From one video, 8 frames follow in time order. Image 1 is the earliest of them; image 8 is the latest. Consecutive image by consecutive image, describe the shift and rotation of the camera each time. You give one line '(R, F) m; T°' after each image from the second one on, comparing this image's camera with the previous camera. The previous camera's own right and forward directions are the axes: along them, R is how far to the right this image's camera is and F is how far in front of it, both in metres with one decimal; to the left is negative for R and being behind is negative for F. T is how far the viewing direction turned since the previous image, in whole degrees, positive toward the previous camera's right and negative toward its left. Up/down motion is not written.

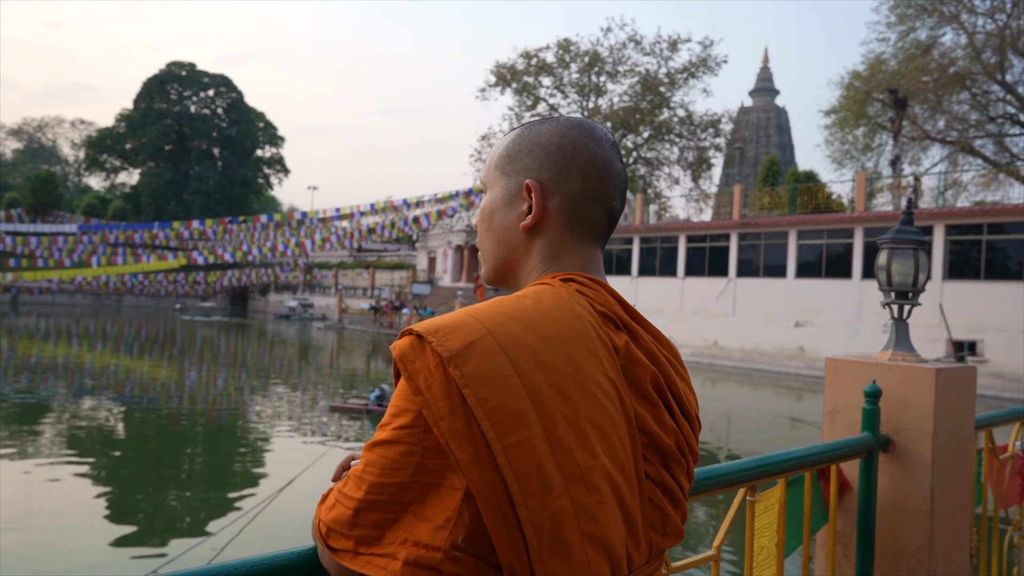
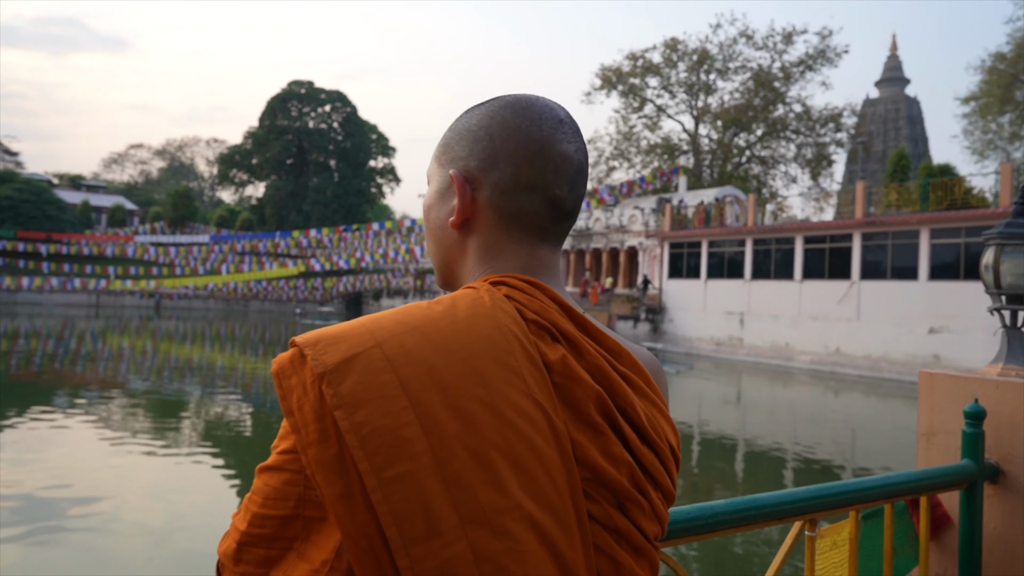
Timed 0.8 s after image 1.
(+0.2, +0.1) m; -9°
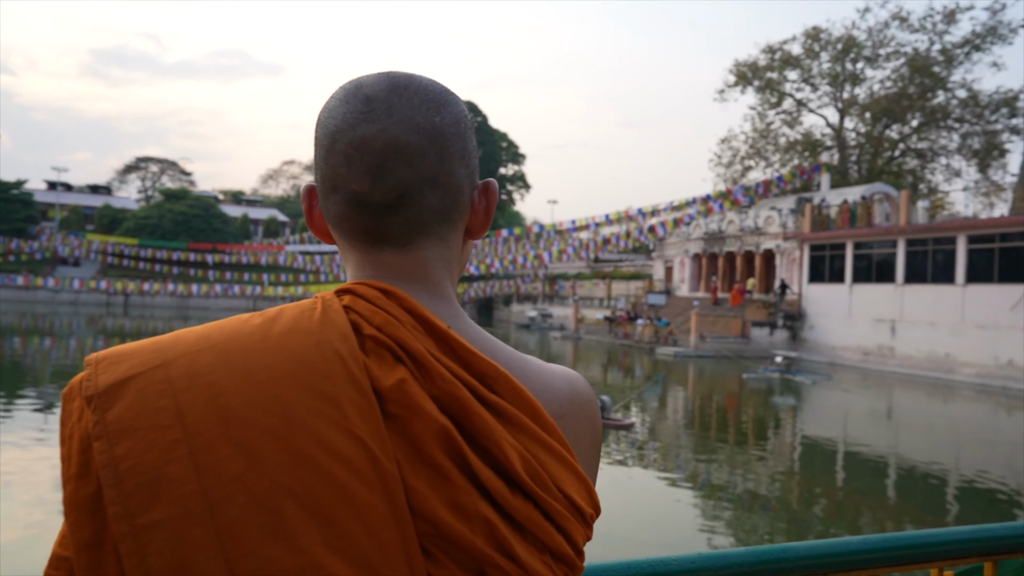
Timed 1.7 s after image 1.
(+0.2, +0.1) m; -11°
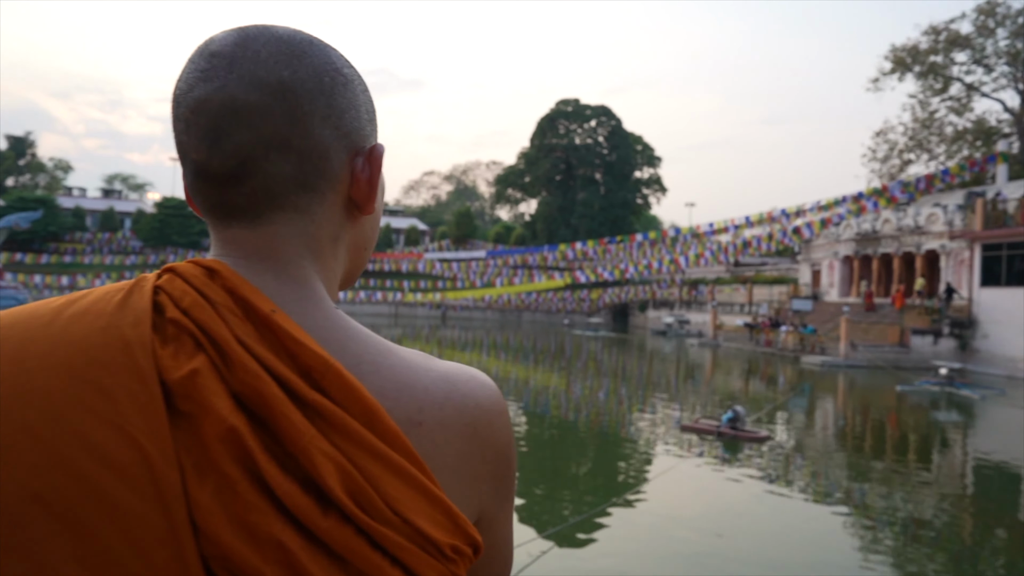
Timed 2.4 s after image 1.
(+0.2, +0.1) m; -11°
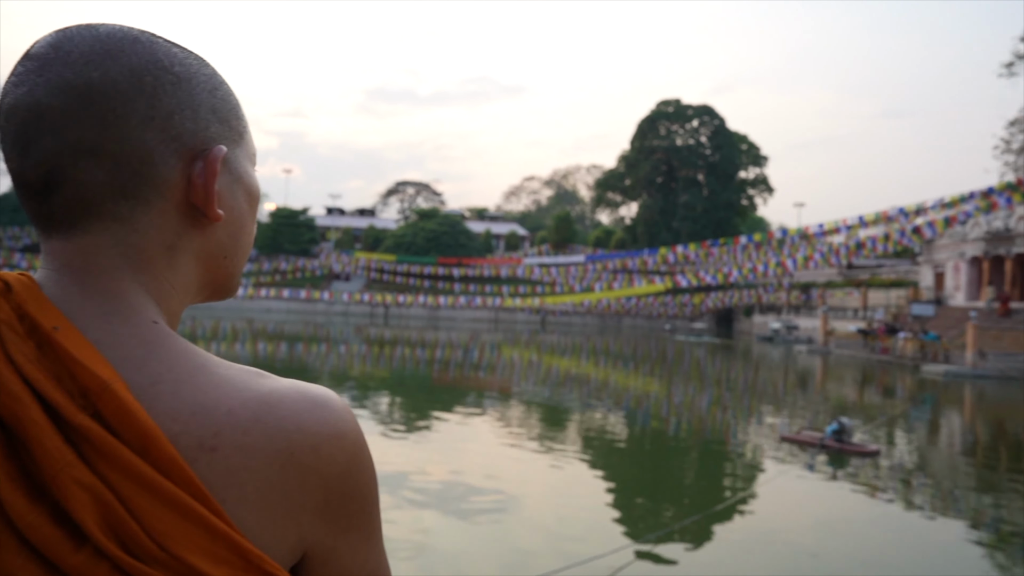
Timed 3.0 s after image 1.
(+0.2, +0.1) m; -8°
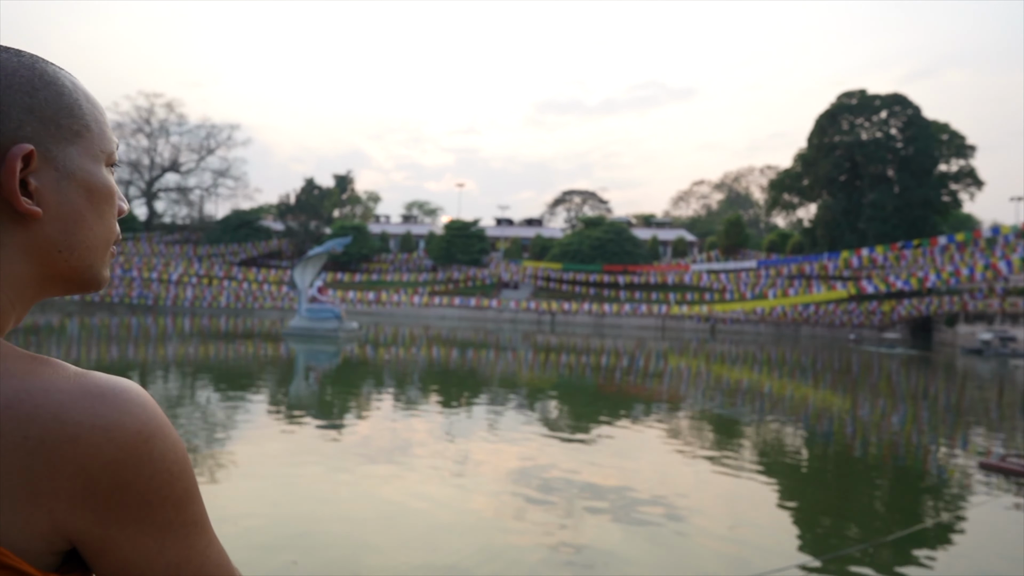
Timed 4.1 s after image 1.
(+0.3, 0.0) m; -14°
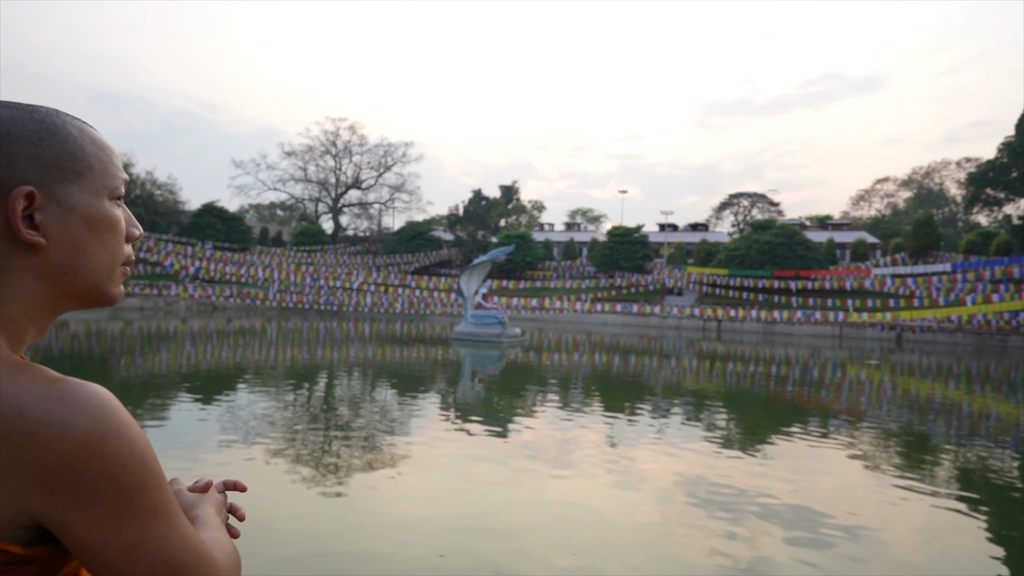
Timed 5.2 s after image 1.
(+0.2, -0.4) m; -13°
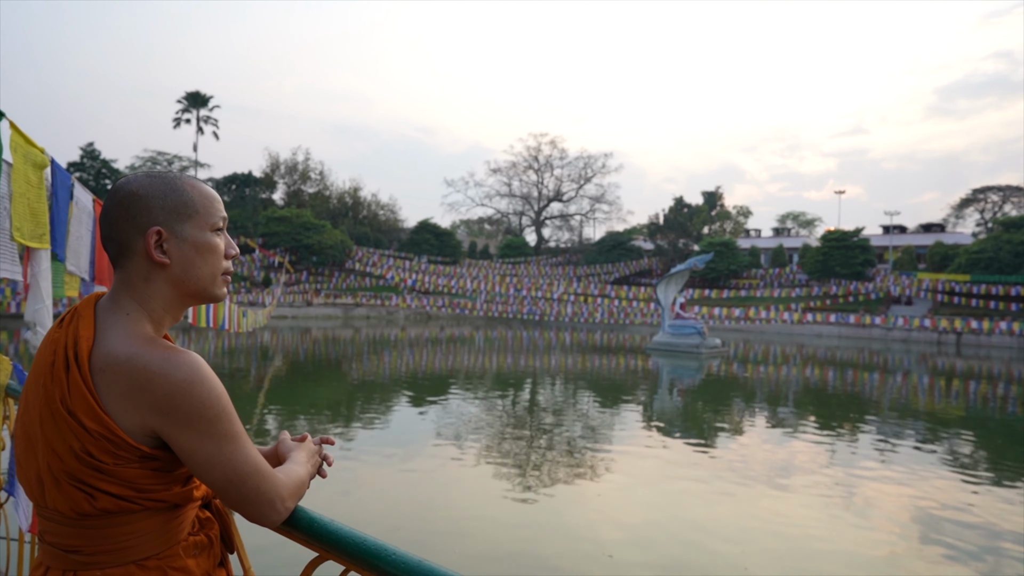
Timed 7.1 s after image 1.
(+0.6, +0.1) m; -16°
